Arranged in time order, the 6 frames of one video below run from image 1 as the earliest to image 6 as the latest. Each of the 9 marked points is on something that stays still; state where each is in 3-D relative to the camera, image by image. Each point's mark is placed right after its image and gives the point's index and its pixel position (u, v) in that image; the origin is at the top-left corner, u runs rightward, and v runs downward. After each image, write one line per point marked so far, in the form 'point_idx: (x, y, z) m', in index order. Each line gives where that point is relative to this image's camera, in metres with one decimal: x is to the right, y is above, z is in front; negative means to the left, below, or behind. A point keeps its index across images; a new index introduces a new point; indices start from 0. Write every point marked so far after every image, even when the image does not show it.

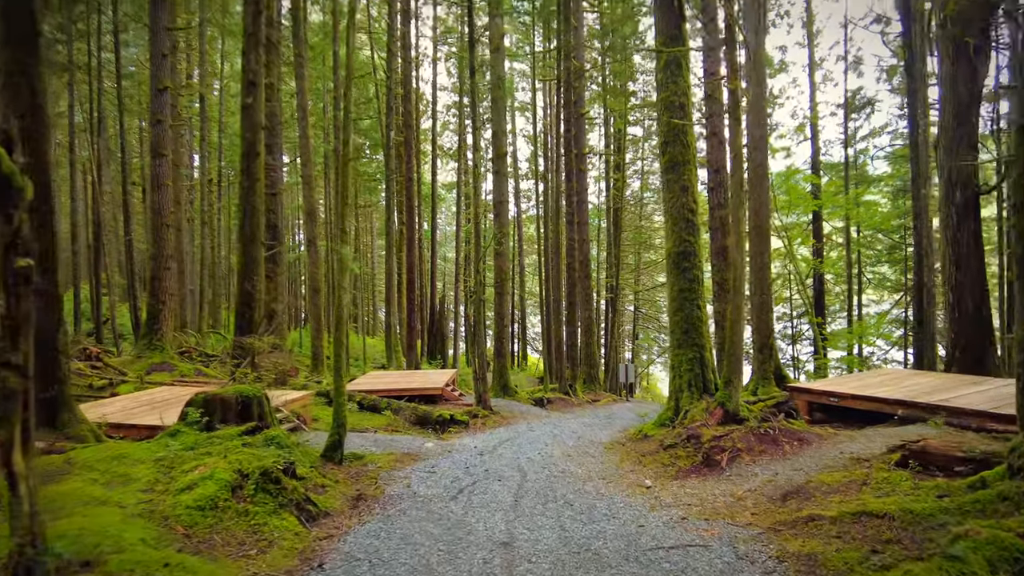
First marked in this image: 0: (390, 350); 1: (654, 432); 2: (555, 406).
0: (-3.2, -1.7, +17.1) m
1: (+1.5, -1.5, +6.6) m
2: (+0.9, -2.5, +13.7) m
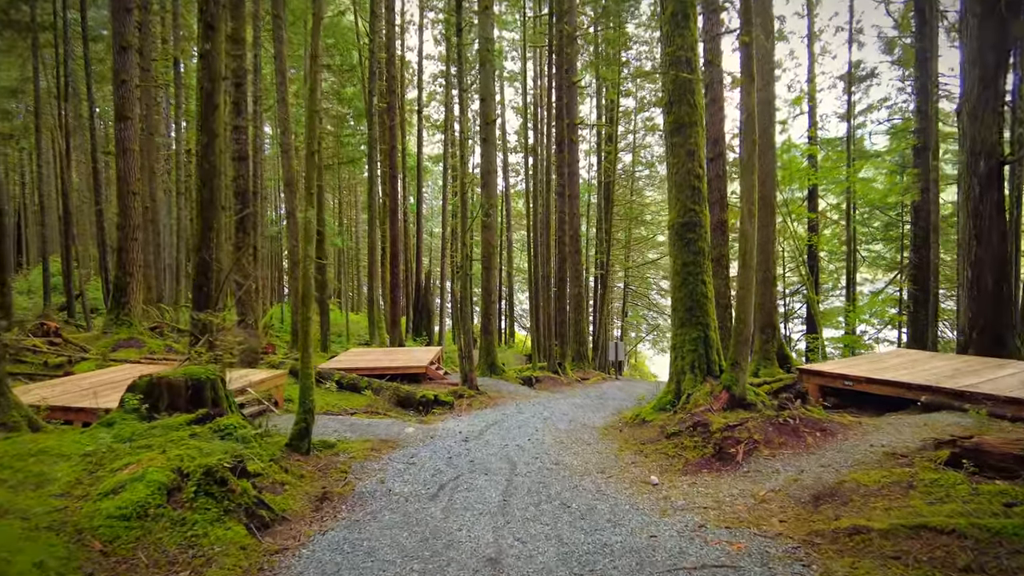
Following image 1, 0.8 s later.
0: (-3.5, -1.0, +16.5) m
1: (+1.3, -1.2, +6.1) m
2: (+0.6, -2.0, +13.2) m
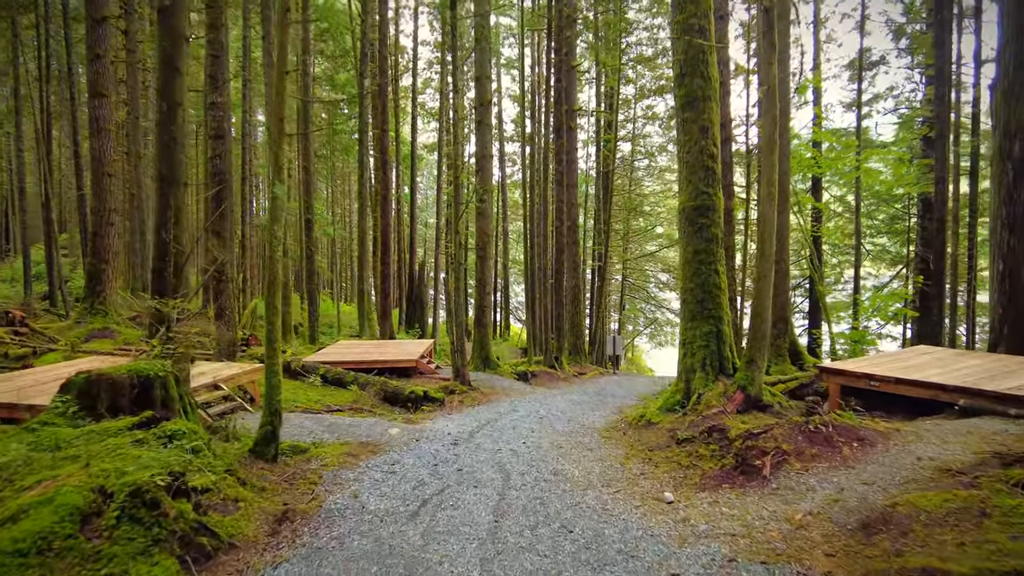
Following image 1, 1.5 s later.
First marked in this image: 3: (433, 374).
0: (-3.6, -0.8, +15.9) m
1: (+1.3, -1.1, +5.6) m
2: (+0.5, -1.8, +12.7) m
3: (-1.4, -1.5, +11.3) m
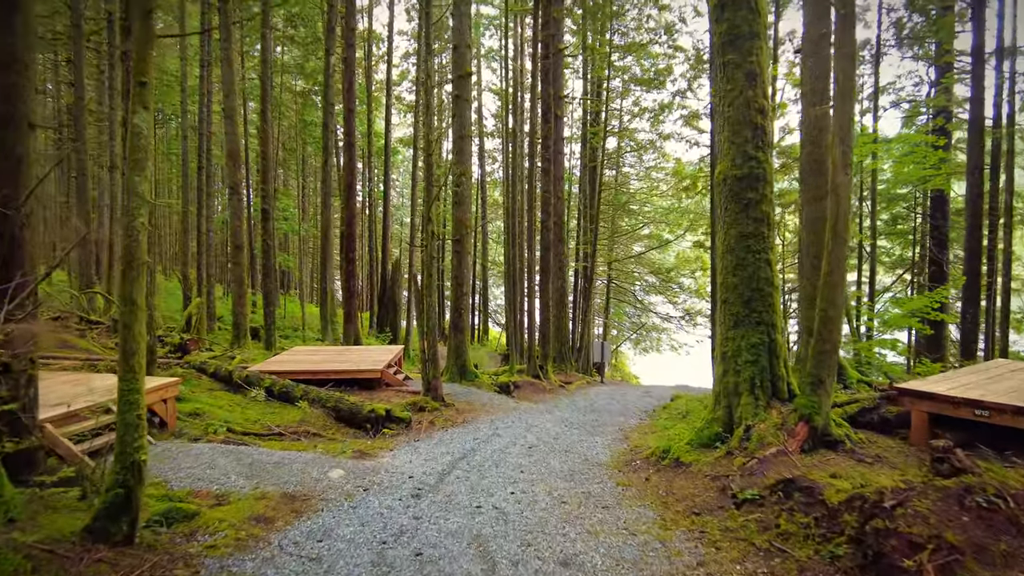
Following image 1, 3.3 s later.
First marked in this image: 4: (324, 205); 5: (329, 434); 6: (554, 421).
0: (-4.1, -0.8, +14.4) m
1: (+1.2, -1.1, +4.2) m
2: (+0.2, -1.8, +11.2) m
3: (-1.7, -1.5, +9.8) m
4: (-4.2, +1.9, +14.6) m
5: (-1.9, -1.5, +6.8) m
6: (+0.5, -1.6, +7.6) m
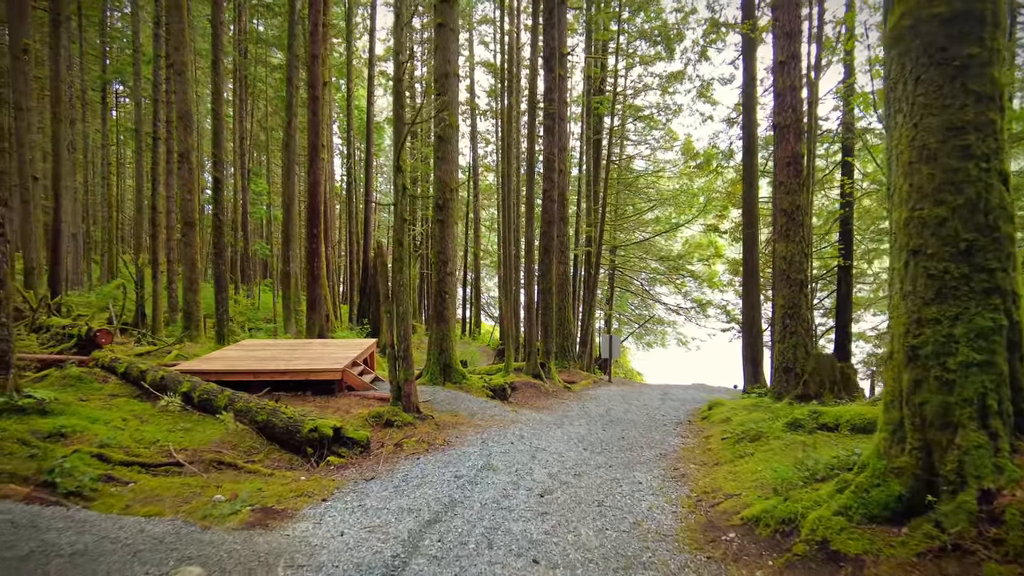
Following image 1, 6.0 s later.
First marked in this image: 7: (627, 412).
0: (-4.2, -0.4, +12.3) m
1: (+1.2, -0.9, +2.2) m
2: (+0.1, -1.5, +9.2) m
3: (-1.7, -1.2, +7.8) m
4: (-4.3, +2.2, +12.5) m
5: (-1.9, -1.3, +4.8) m
6: (+0.5, -1.3, +5.6) m
7: (+1.5, -1.6, +8.3) m
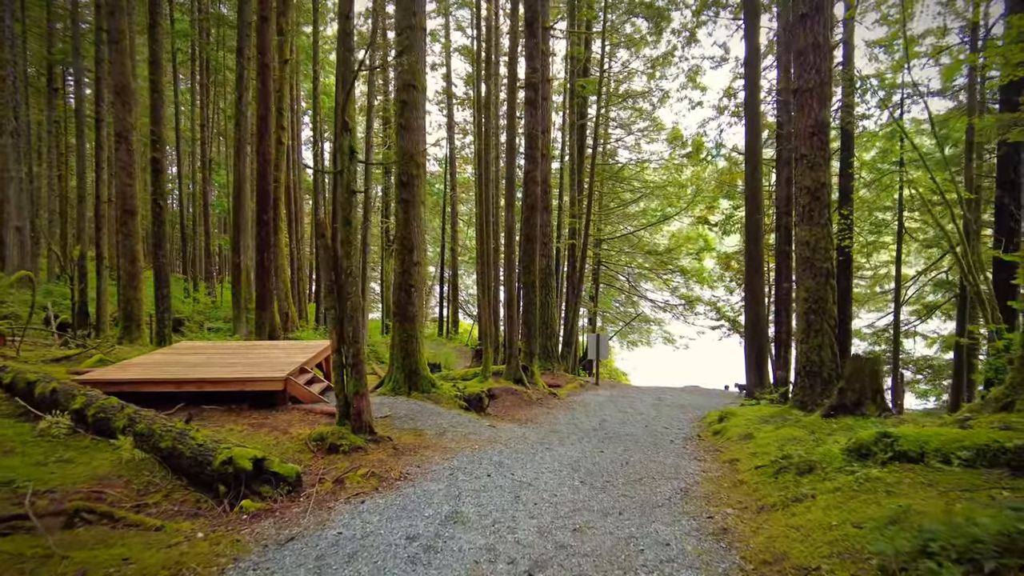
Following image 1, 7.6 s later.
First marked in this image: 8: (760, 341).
0: (-4.5, -0.4, +10.9) m
1: (+1.2, -0.8, +1.0) m
2: (-0.1, -1.4, +8.0) m
3: (-2.0, -1.1, +6.5) m
4: (-4.7, +2.2, +11.1) m
5: (-2.0, -1.2, +3.5) m
6: (+0.3, -1.2, +4.4) m
7: (+1.2, -1.5, +7.2) m
8: (+3.8, -0.8, +9.9) m
